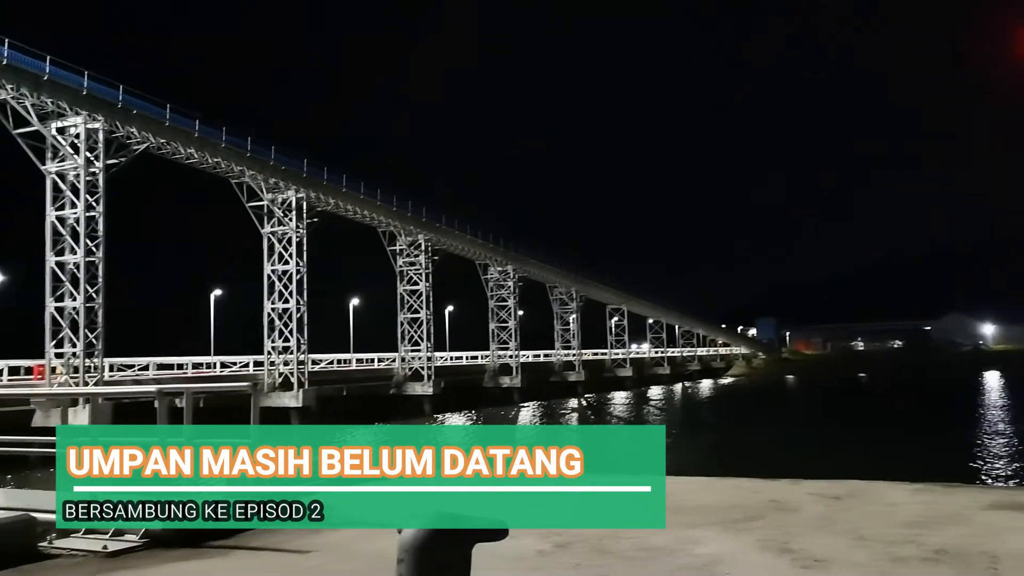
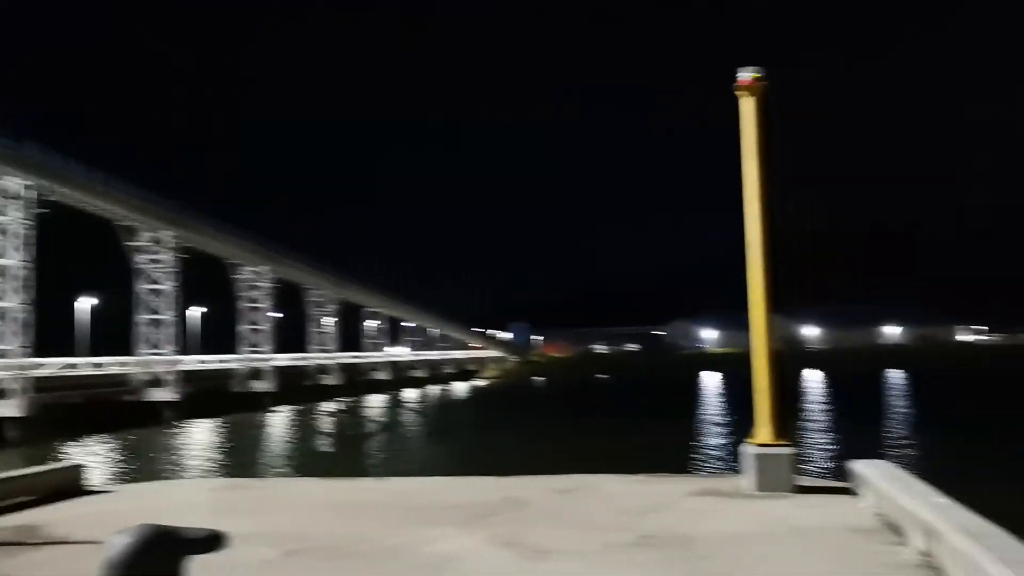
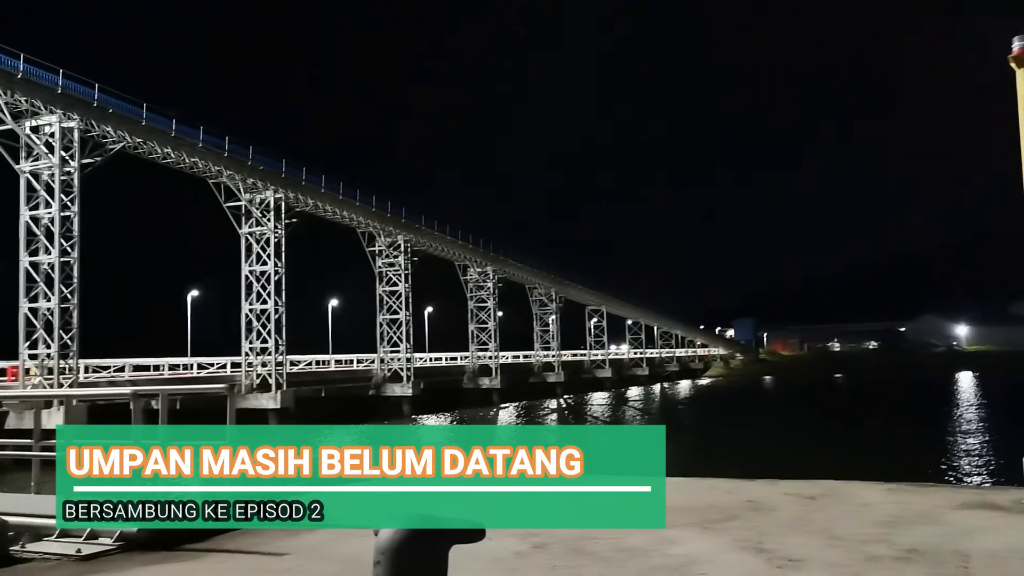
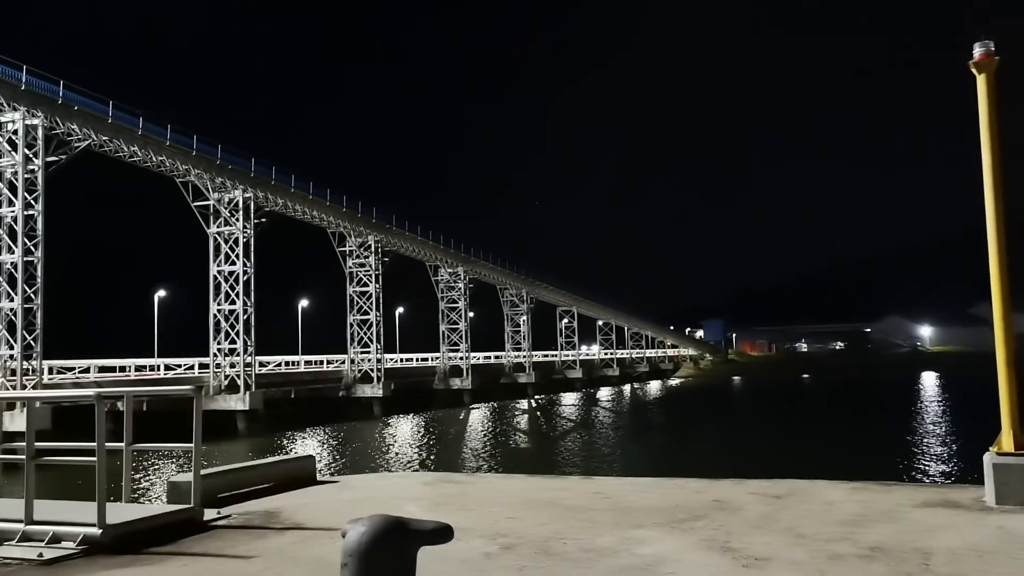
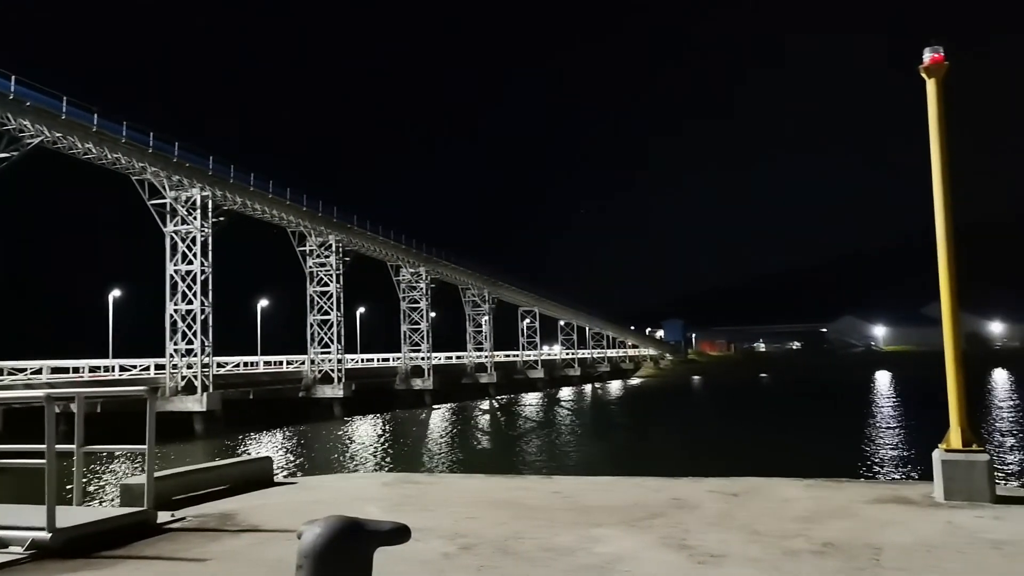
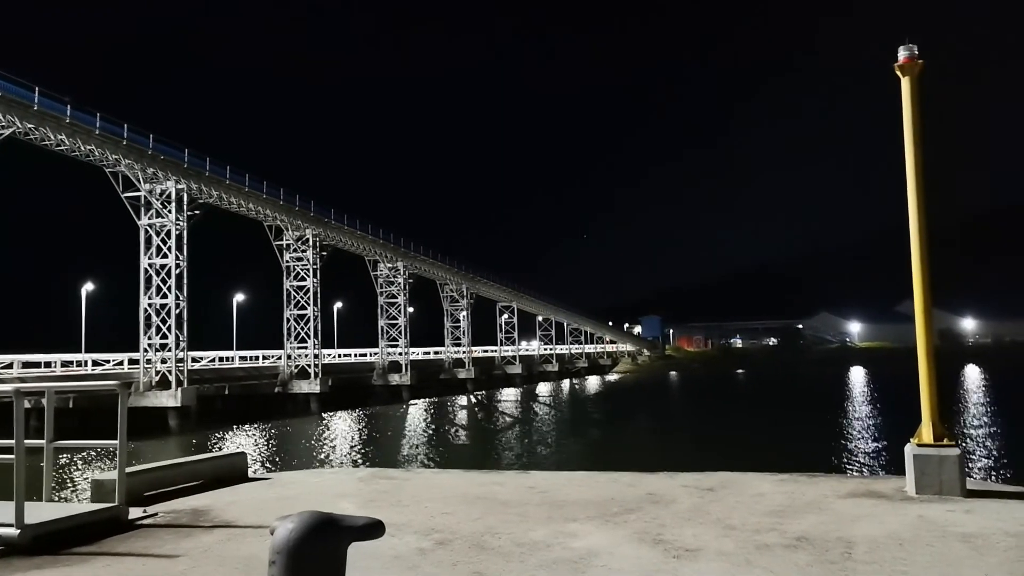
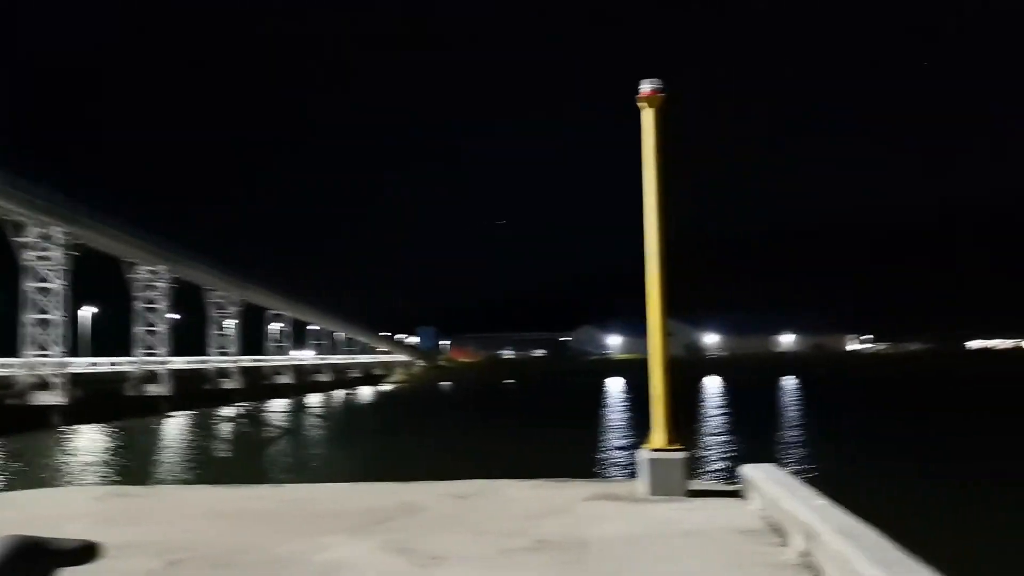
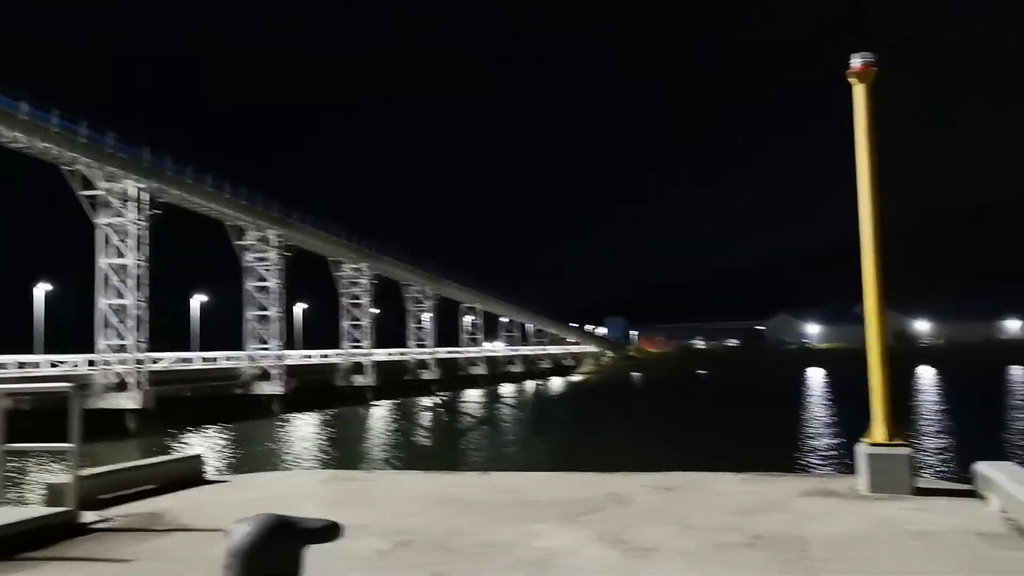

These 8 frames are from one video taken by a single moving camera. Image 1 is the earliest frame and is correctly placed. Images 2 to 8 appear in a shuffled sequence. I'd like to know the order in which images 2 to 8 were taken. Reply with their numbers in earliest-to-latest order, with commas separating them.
3, 4, 5, 6, 8, 2, 7
